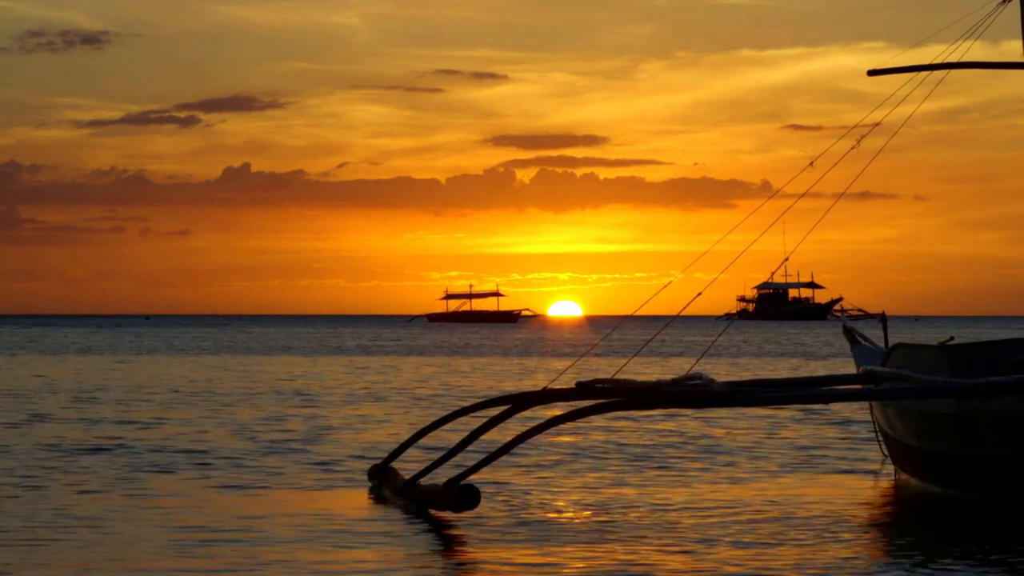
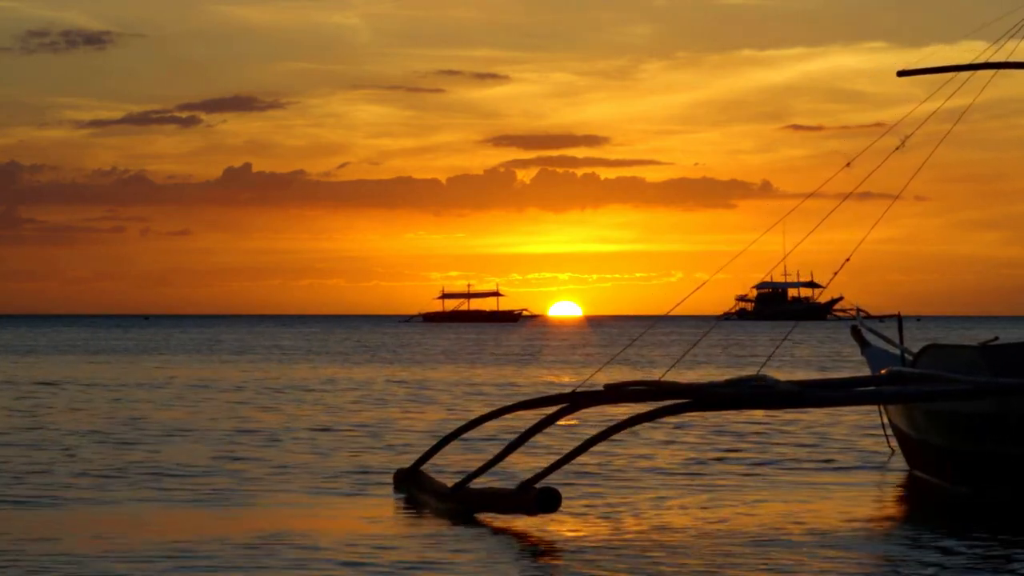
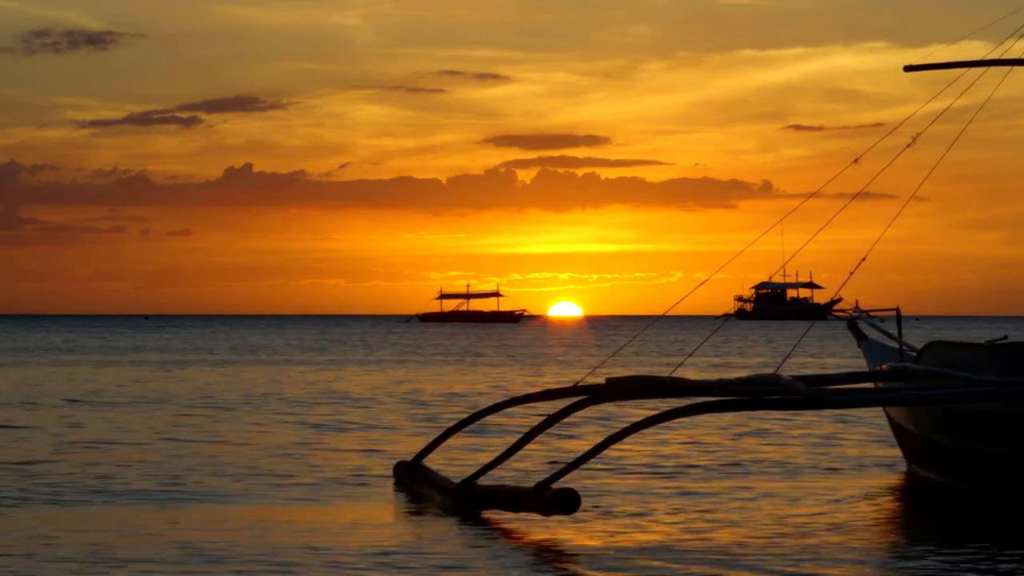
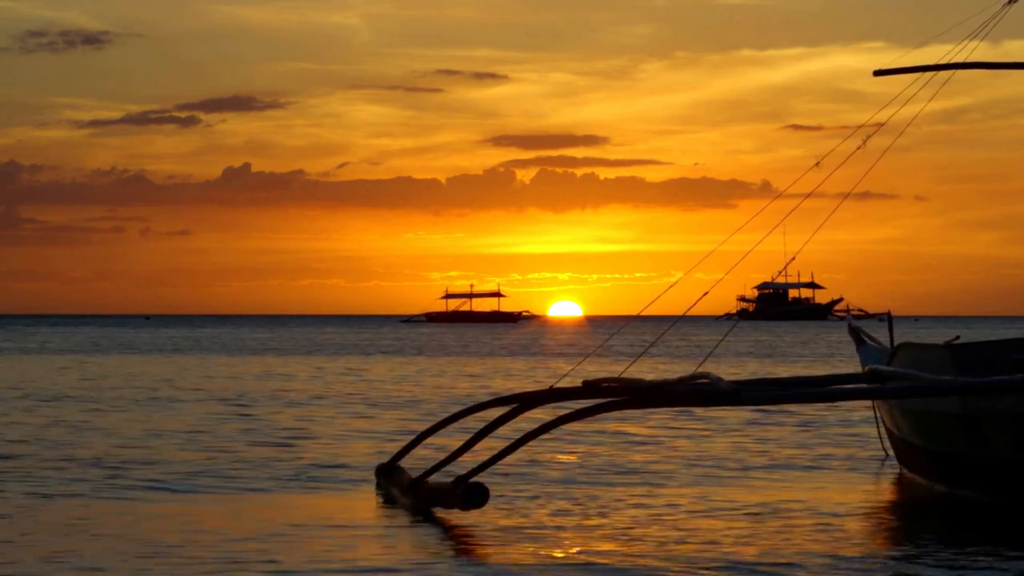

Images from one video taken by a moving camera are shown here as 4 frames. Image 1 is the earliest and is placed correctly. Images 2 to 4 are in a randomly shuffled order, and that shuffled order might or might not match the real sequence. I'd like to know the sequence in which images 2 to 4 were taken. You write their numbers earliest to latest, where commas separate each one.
4, 2, 3
